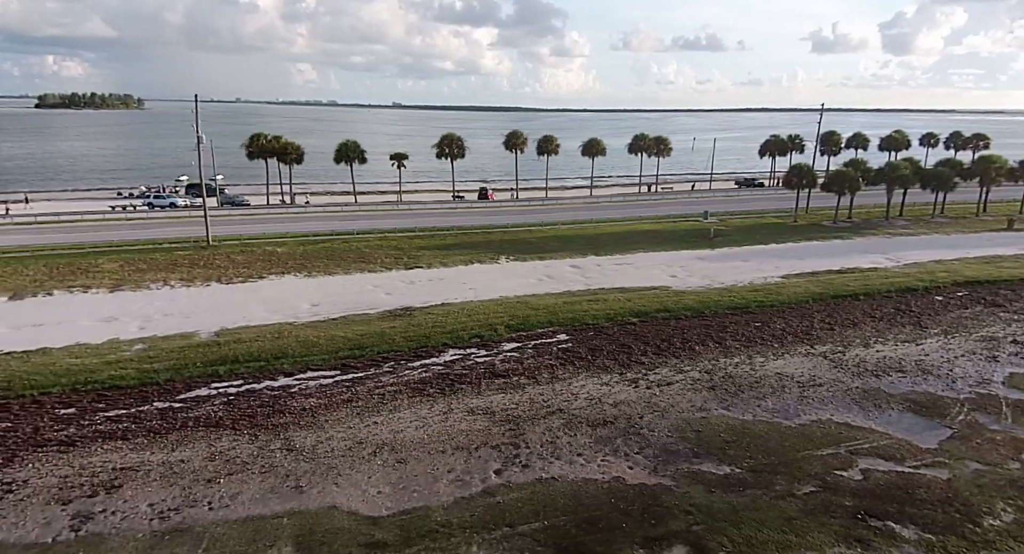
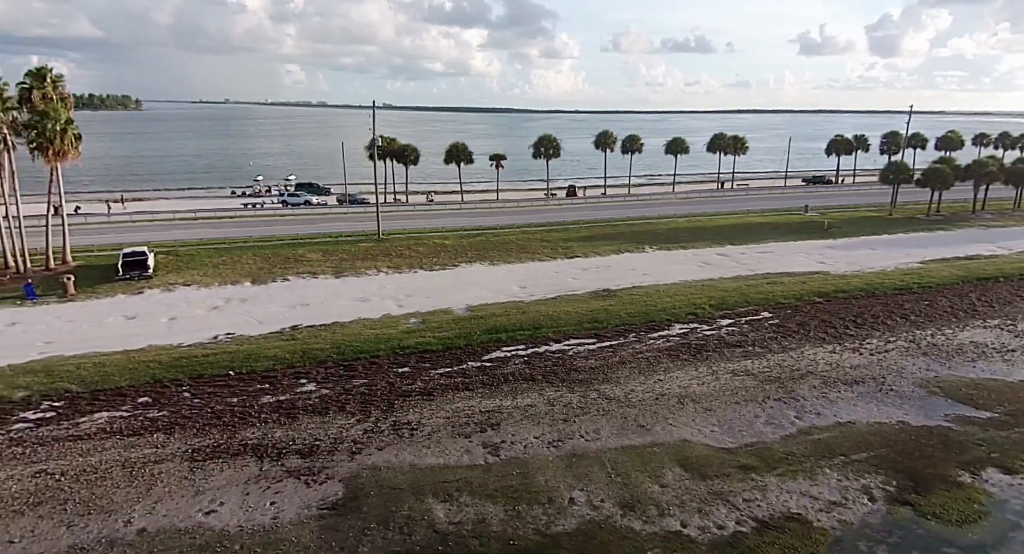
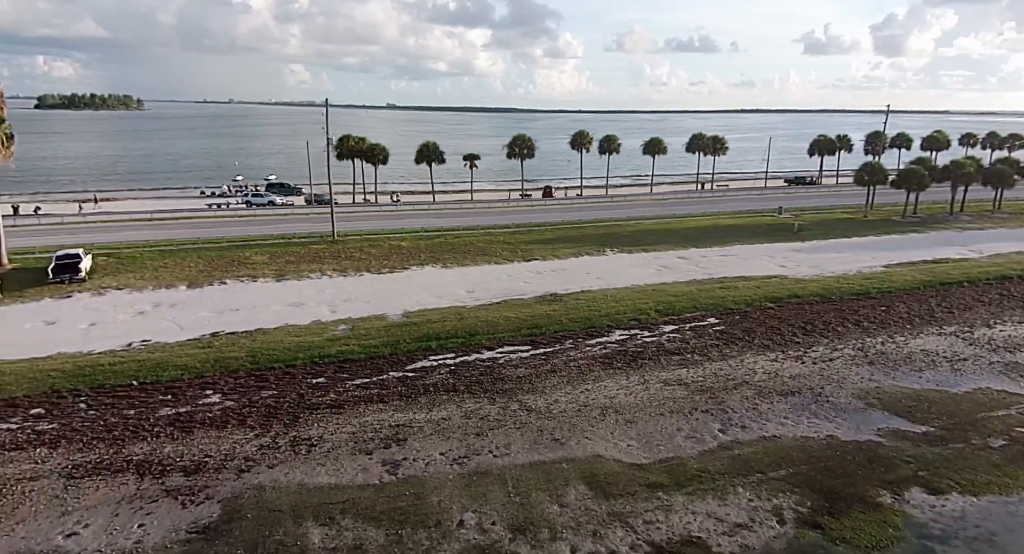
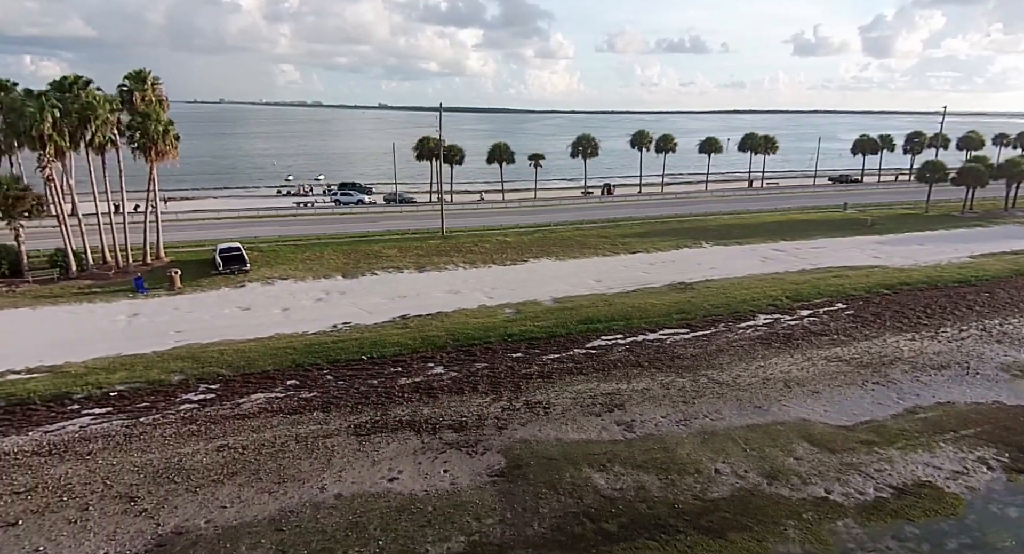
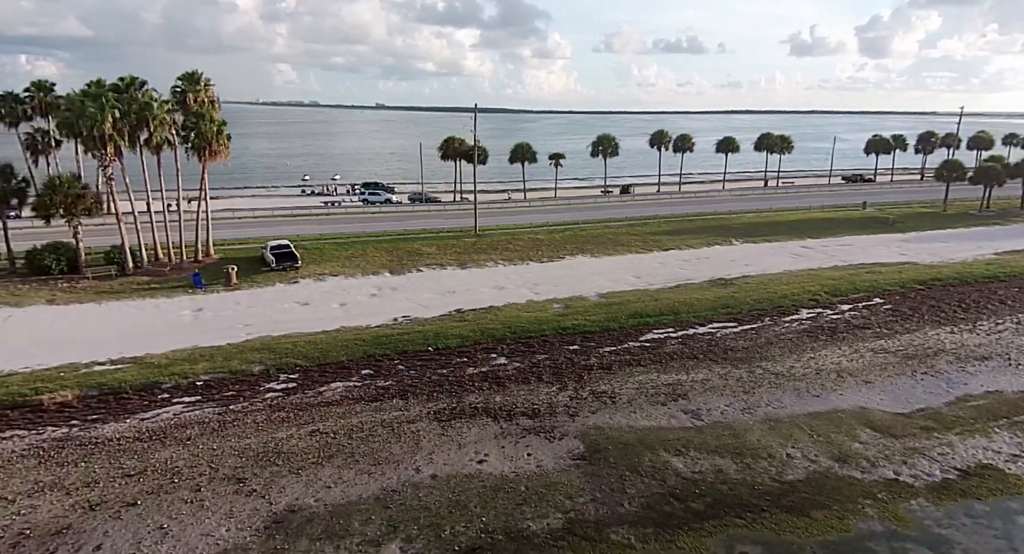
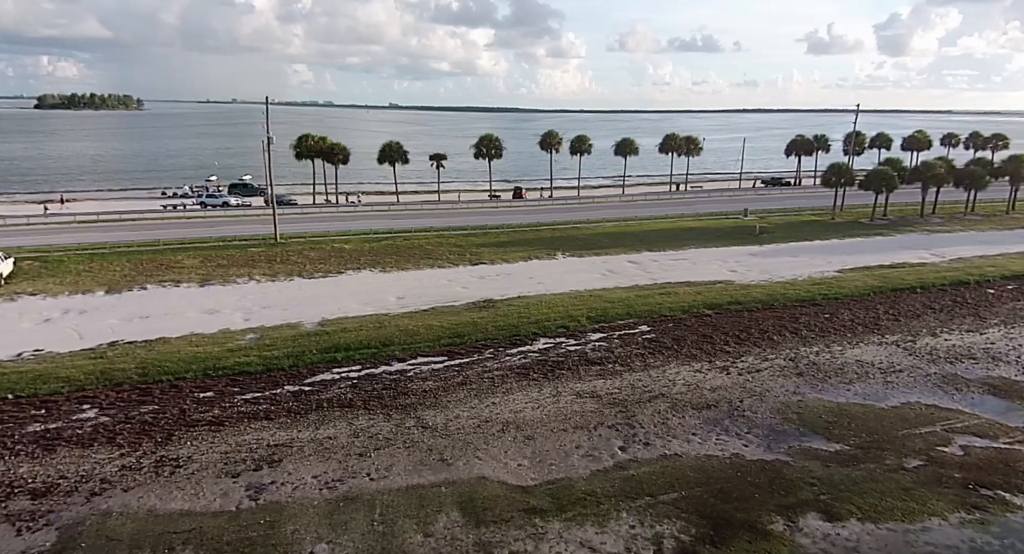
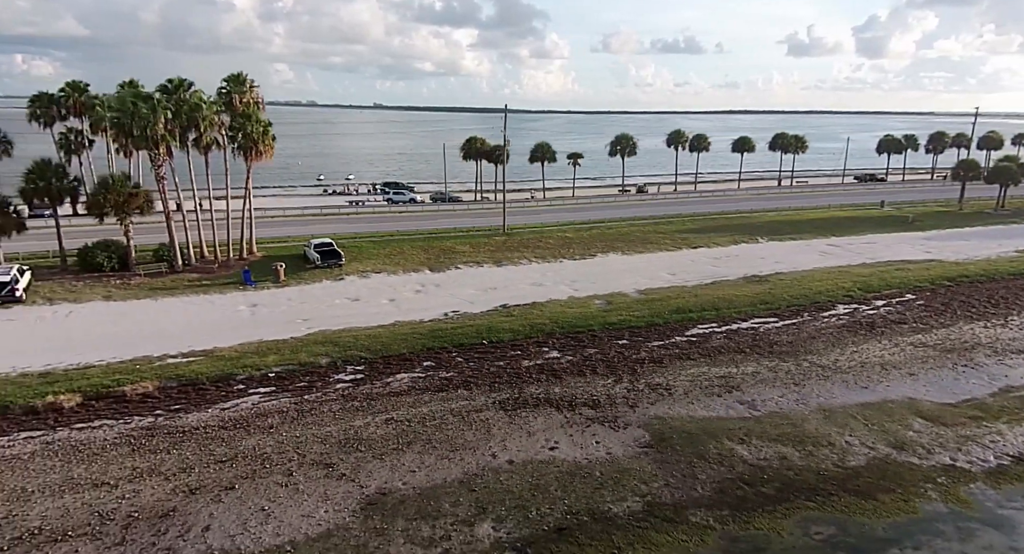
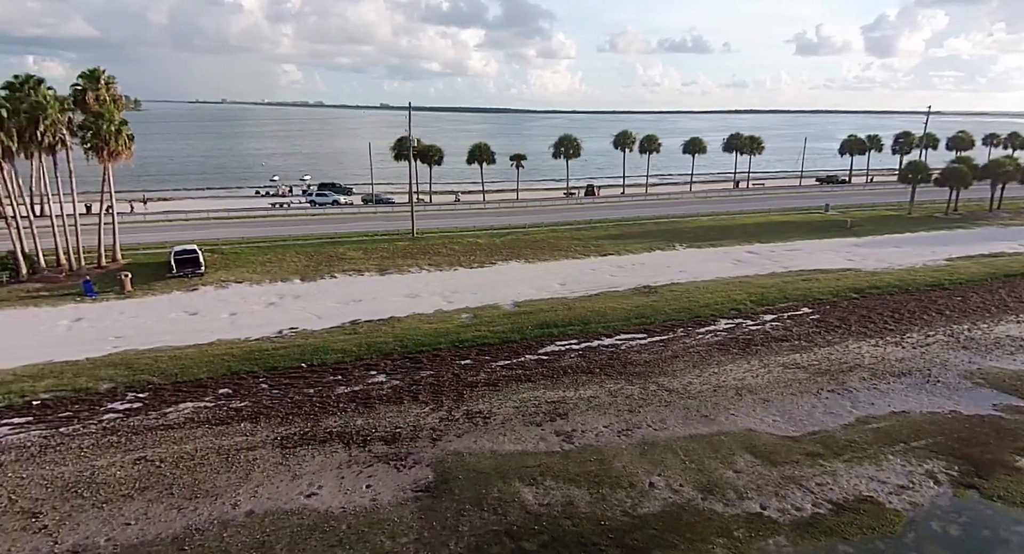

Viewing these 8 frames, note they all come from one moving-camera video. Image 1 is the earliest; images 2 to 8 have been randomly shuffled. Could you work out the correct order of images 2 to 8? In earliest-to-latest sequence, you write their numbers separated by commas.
6, 3, 2, 8, 4, 5, 7
